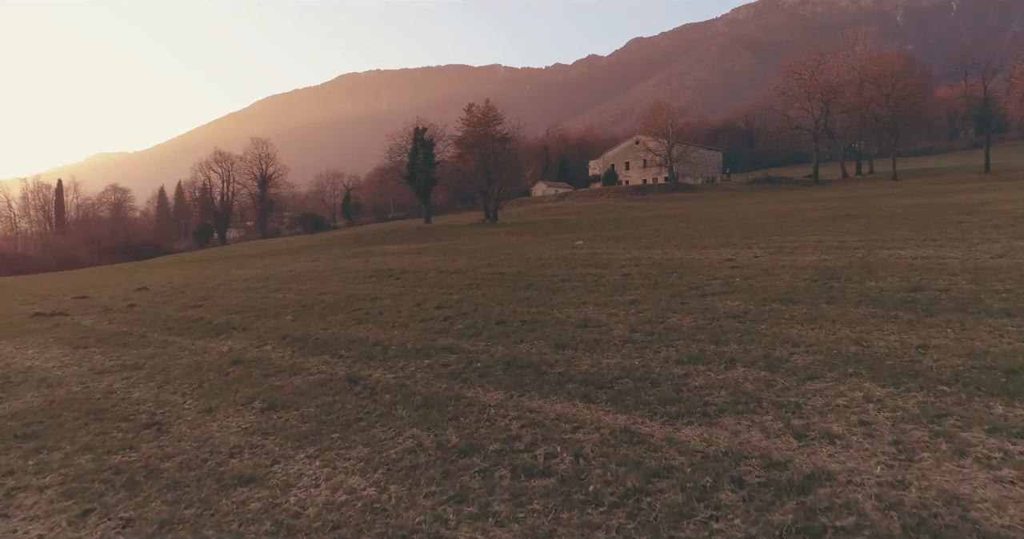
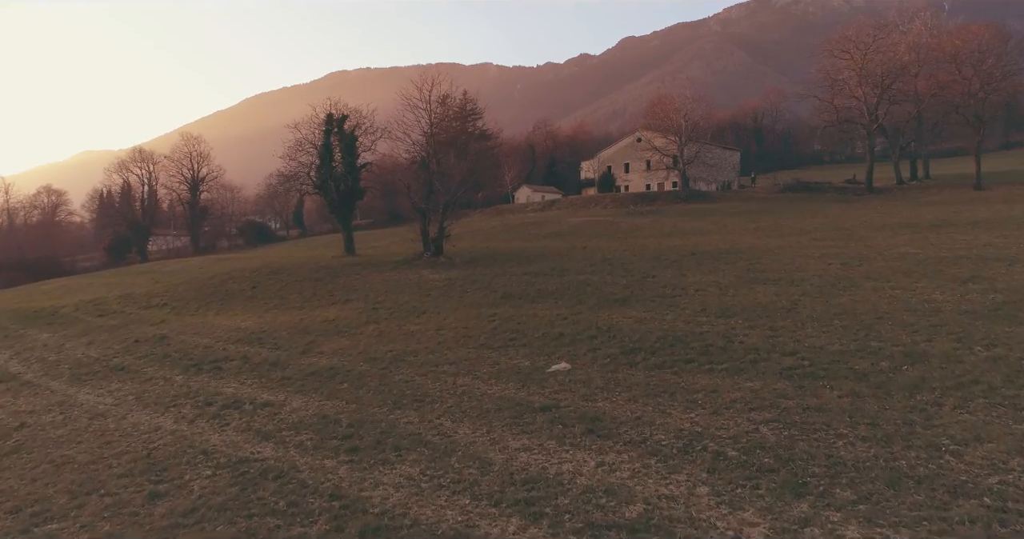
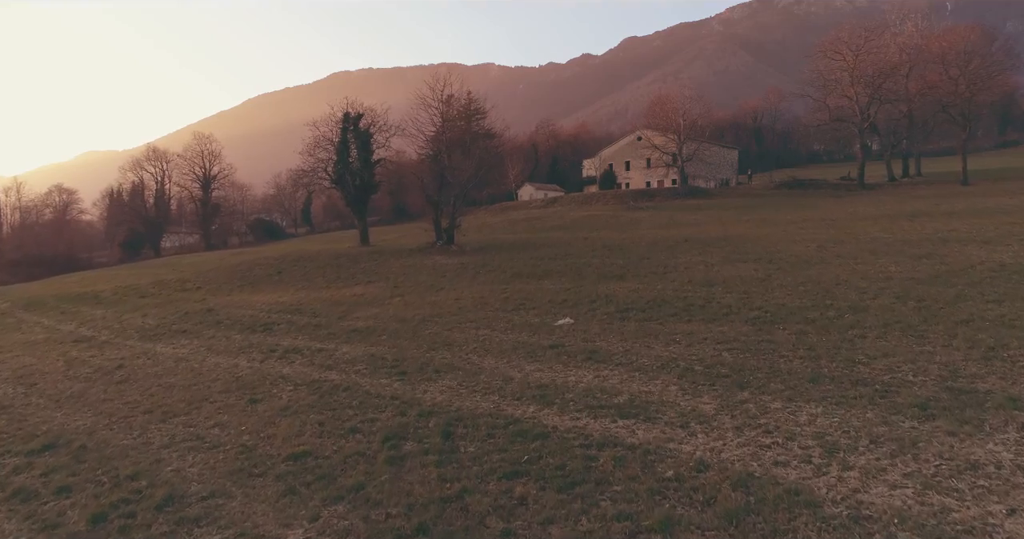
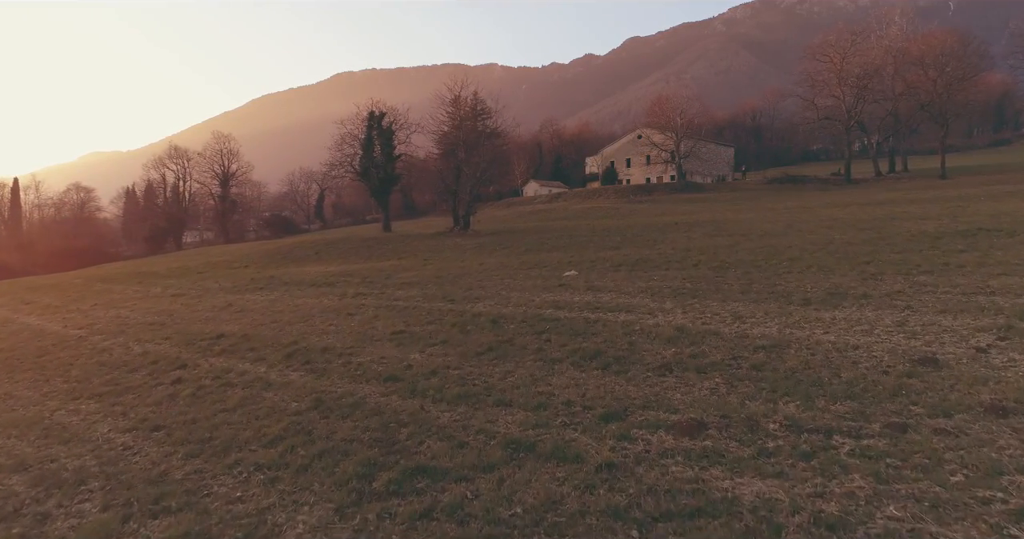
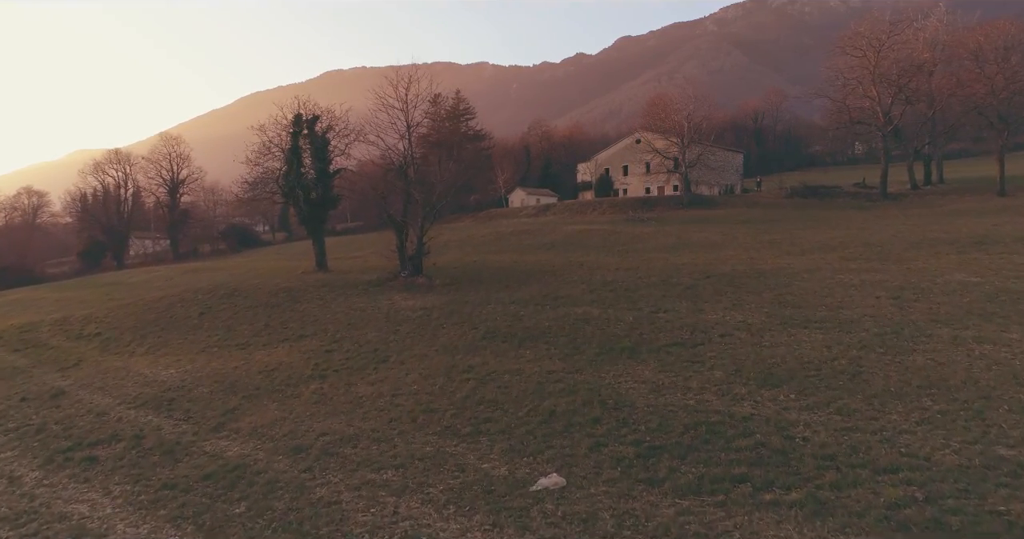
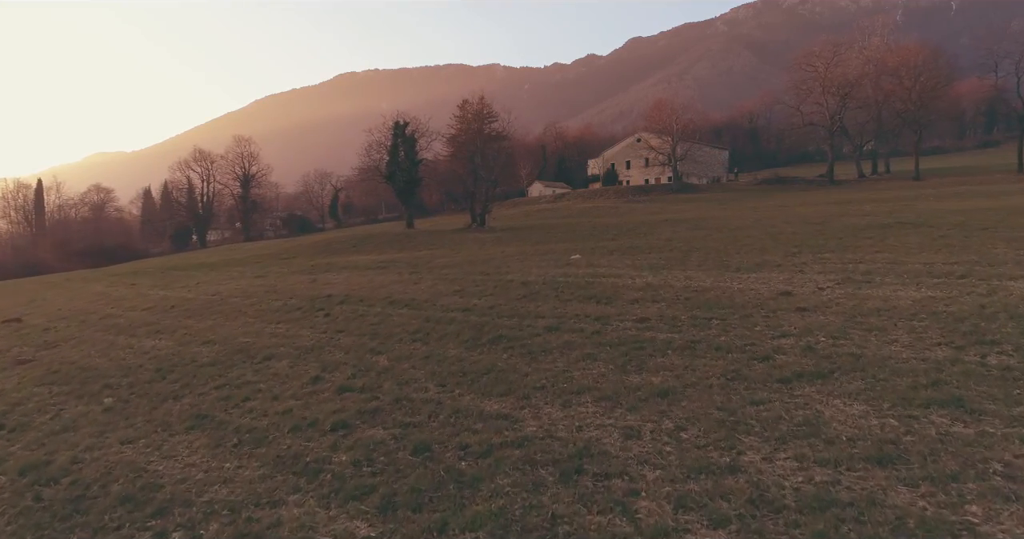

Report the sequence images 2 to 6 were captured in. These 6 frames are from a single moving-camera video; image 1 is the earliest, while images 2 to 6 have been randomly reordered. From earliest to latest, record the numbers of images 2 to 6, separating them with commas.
6, 4, 3, 2, 5
